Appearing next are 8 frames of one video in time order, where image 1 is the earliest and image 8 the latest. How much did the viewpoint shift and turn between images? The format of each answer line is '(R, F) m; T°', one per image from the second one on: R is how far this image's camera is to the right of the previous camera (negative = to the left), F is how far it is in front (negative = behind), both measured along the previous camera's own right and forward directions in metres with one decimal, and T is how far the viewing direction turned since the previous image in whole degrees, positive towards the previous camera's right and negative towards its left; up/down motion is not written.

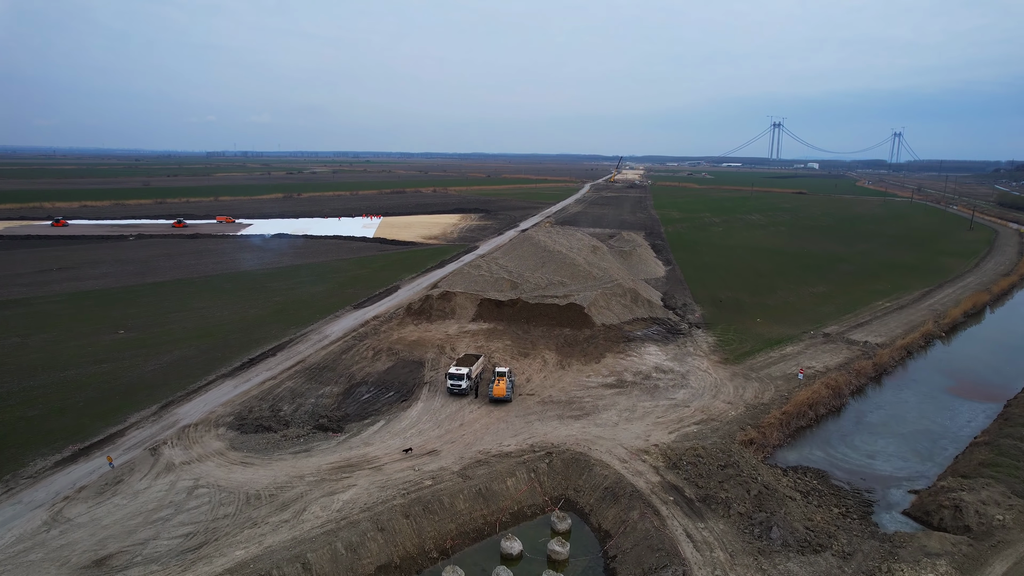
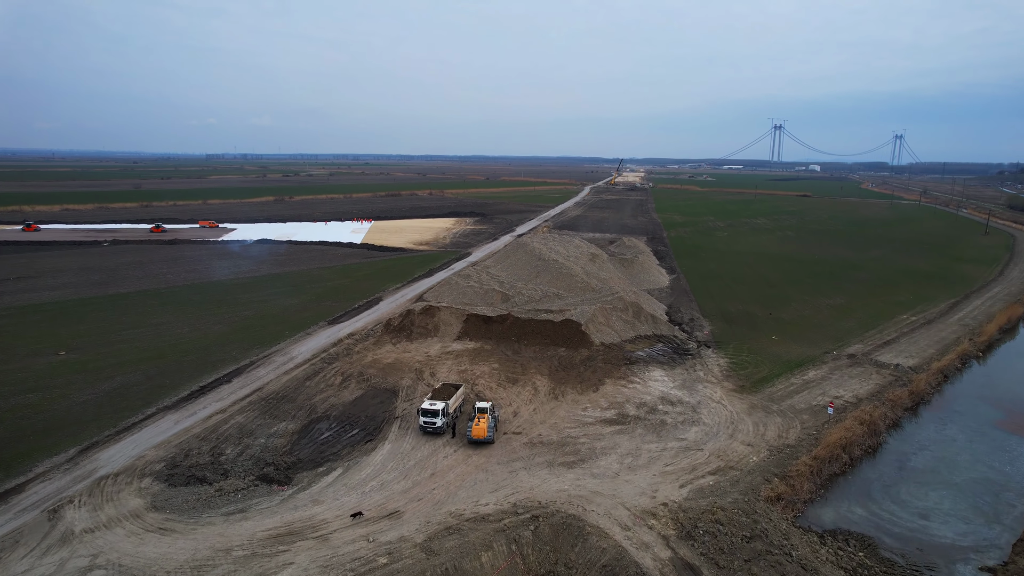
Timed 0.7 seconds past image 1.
(+0.4, +2.4) m; 0°
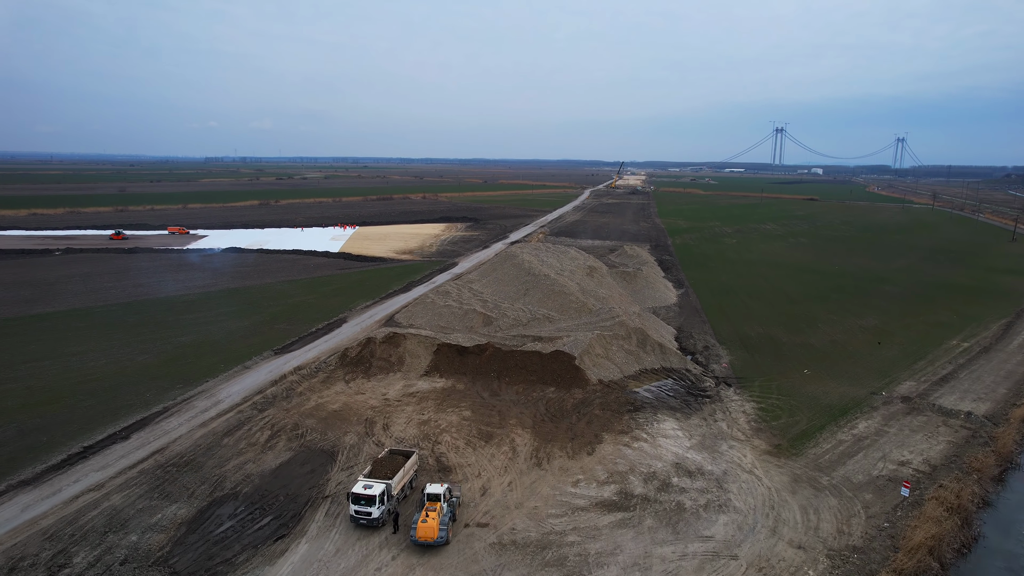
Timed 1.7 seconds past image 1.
(+0.6, +3.9) m; 0°
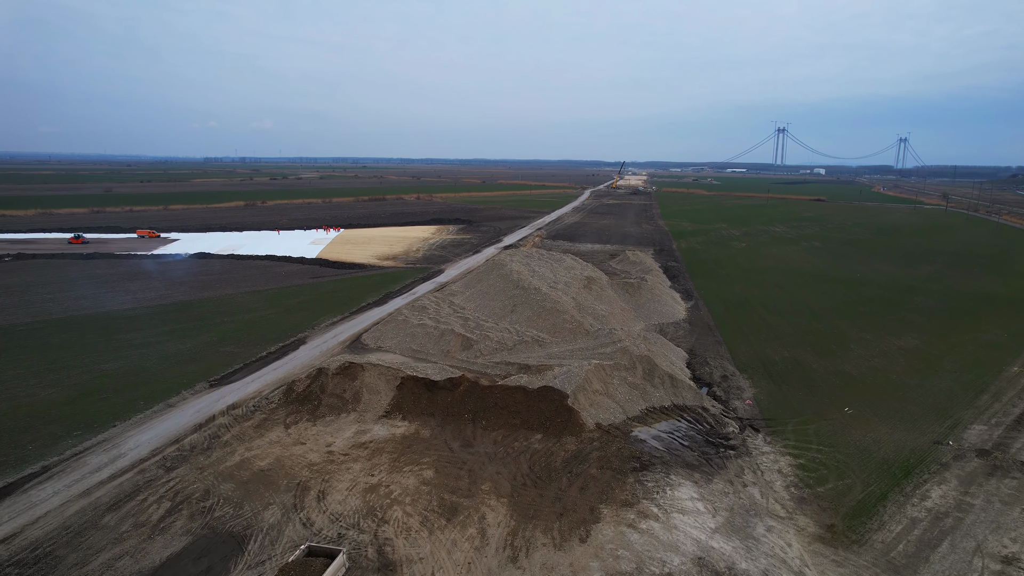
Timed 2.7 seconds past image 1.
(+0.5, +3.4) m; 0°
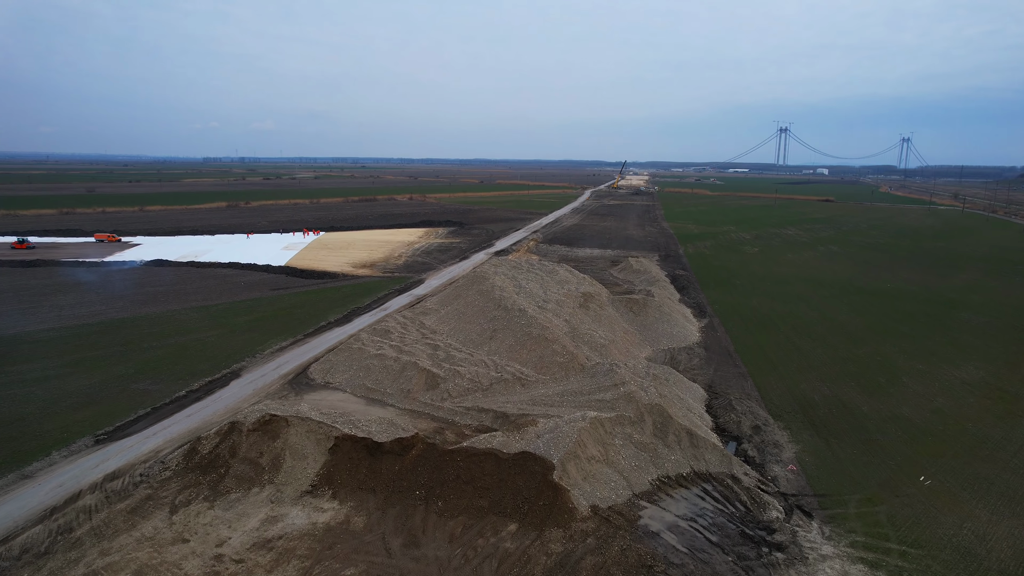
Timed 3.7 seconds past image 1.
(+0.6, +3.9) m; 0°
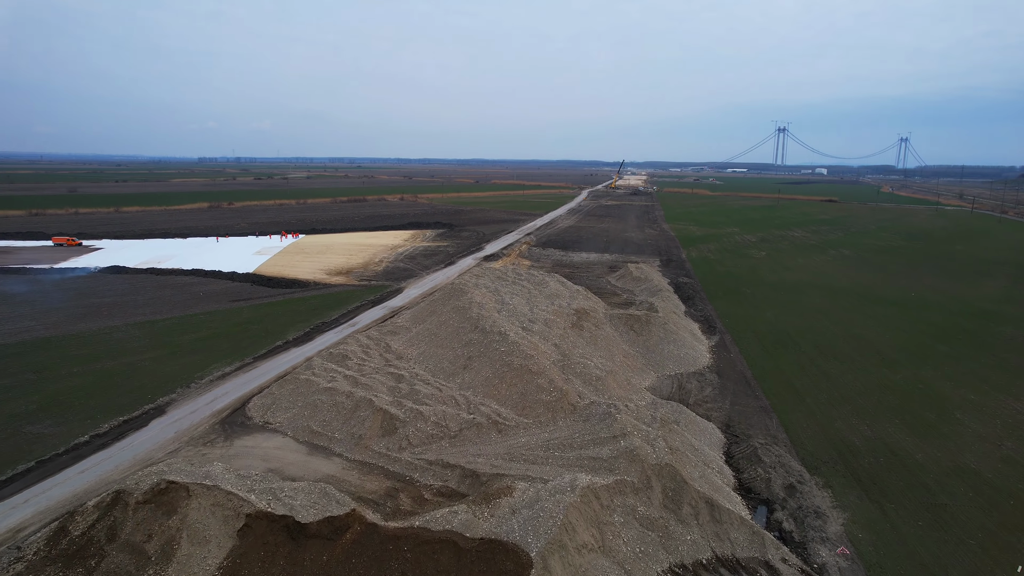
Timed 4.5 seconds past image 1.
(+0.4, +2.9) m; 0°
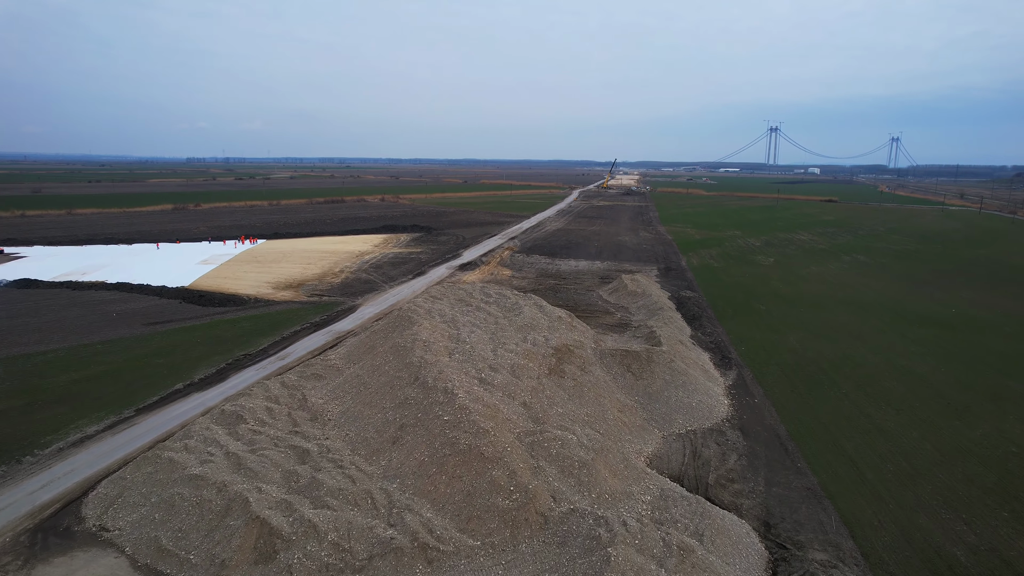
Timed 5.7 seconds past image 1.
(+0.7, +4.4) m; +1°
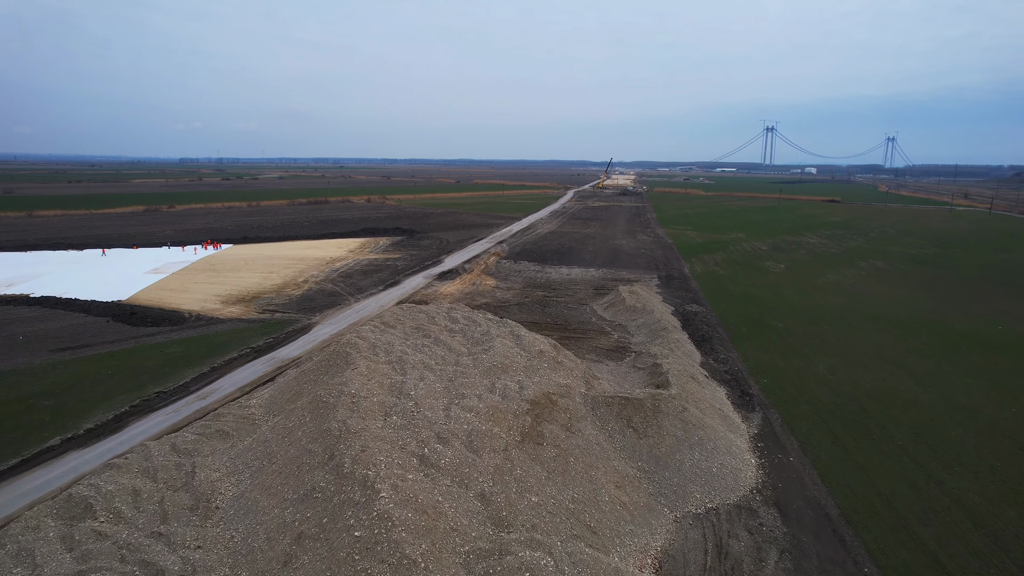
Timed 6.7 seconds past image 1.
(+0.5, +3.4) m; 0°
